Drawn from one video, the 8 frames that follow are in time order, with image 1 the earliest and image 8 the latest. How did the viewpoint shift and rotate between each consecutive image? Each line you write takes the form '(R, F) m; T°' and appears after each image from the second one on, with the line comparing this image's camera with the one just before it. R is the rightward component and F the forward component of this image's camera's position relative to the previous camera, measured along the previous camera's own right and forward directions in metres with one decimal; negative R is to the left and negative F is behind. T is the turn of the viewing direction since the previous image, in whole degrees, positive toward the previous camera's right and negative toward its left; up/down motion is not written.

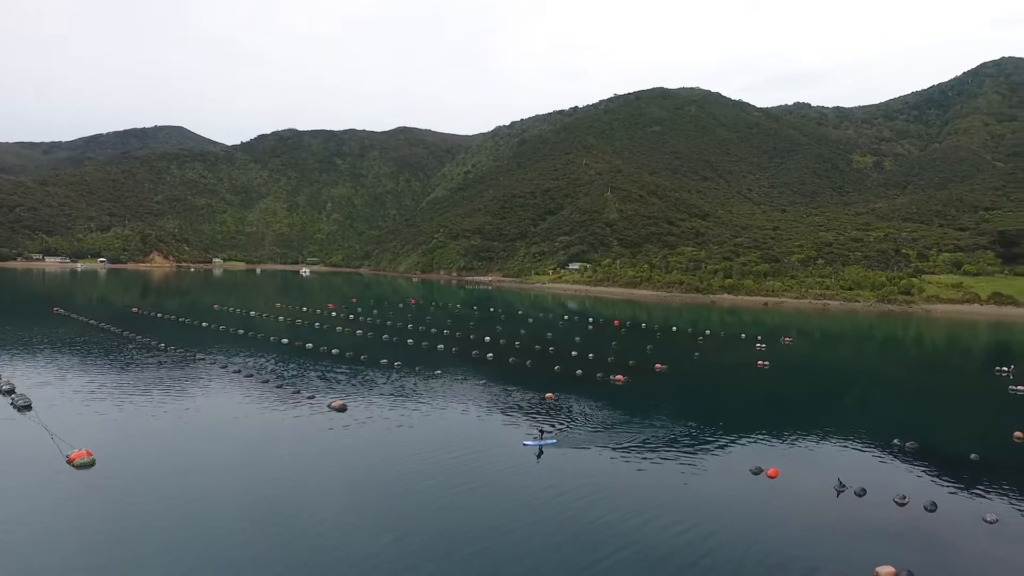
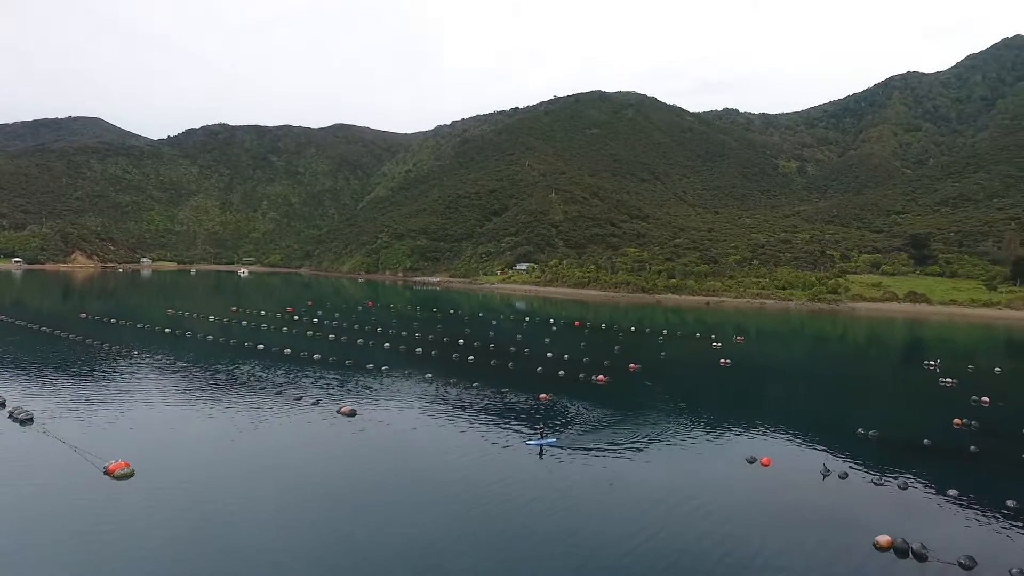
(-1.8, -0.9) m; +6°
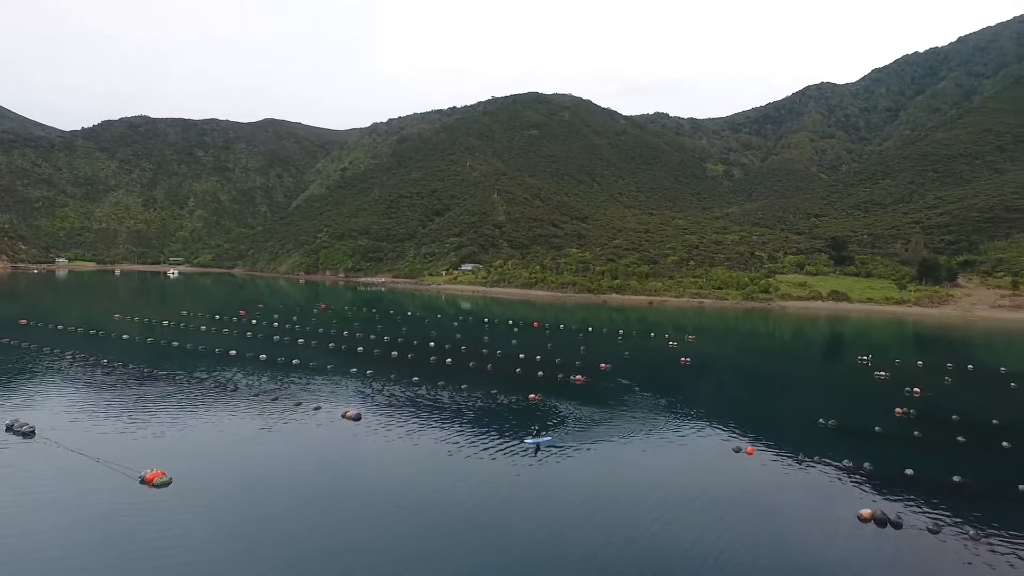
(-1.9, -1.0) m; +6°
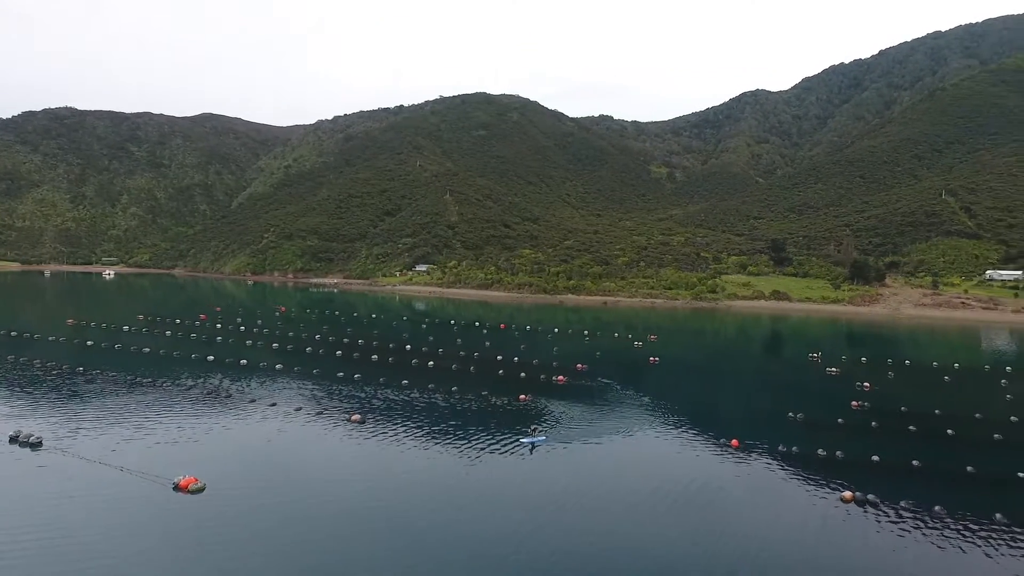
(-1.6, -0.9) m; +5°
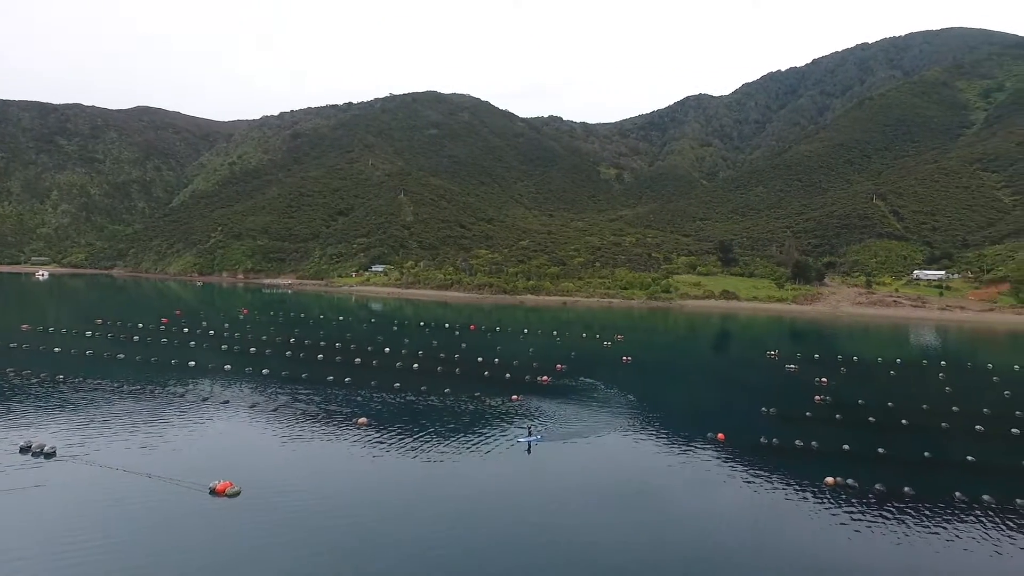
(-1.6, -0.9) m; +5°
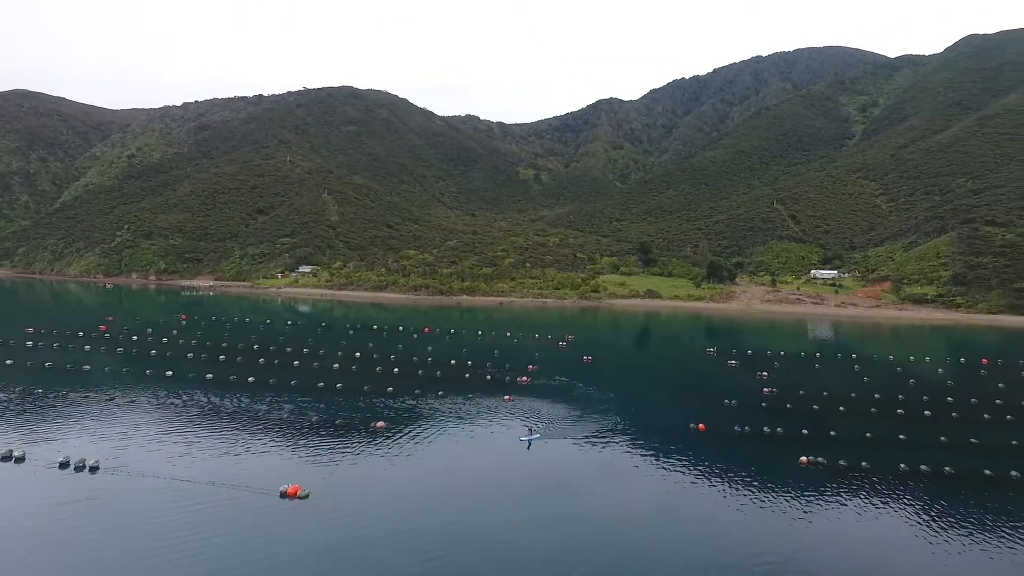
(-3.1, -1.6) m; +8°
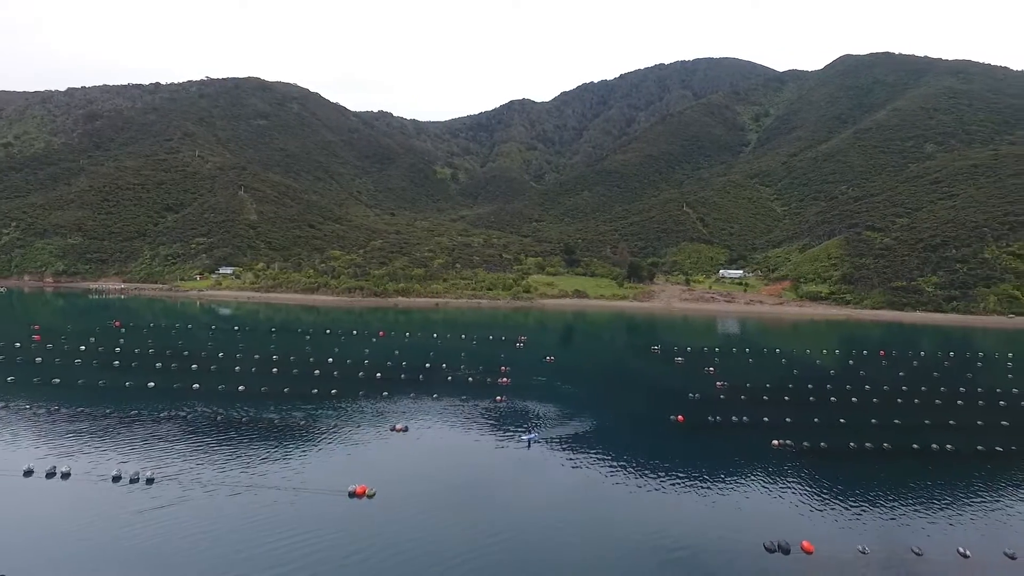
(-3.4, -1.7) m; +8°
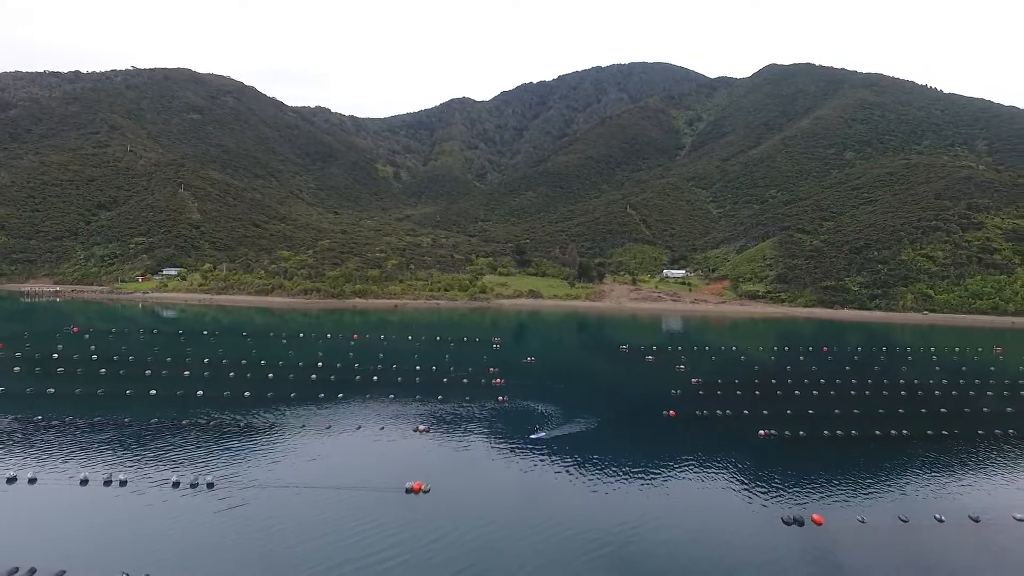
(-2.9, -1.5) m; +6°
